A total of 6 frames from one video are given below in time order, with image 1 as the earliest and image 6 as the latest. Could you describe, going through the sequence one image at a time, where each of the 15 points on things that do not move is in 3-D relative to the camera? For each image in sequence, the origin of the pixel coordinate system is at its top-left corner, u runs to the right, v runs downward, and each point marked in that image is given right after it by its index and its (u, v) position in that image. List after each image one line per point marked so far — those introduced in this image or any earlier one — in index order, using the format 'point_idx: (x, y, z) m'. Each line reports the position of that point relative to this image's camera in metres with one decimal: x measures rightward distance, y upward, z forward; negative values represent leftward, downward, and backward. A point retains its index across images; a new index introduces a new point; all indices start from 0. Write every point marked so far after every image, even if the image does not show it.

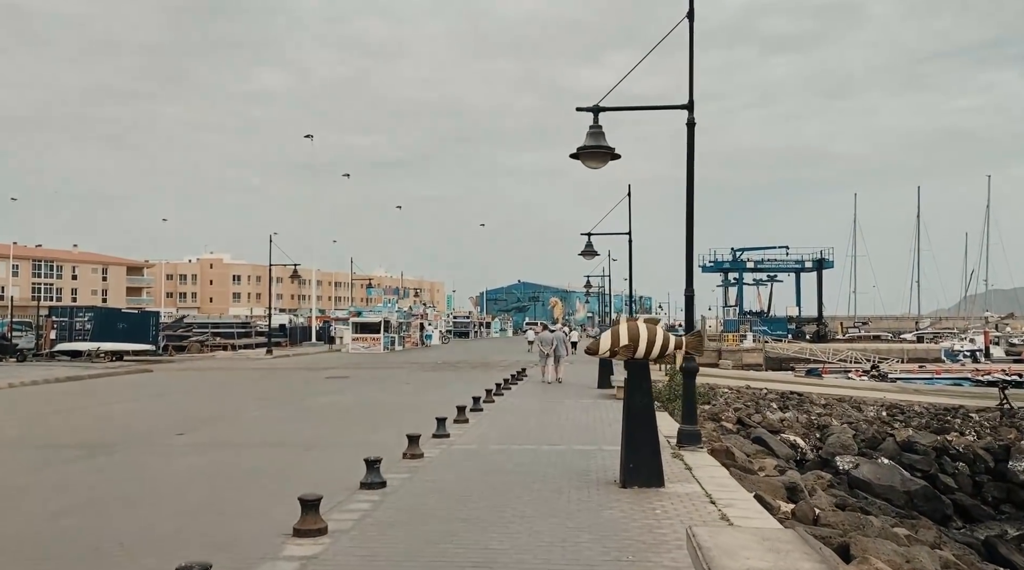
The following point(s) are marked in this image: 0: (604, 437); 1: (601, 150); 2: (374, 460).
0: (+1.5, -2.4, +14.5) m
1: (+1.2, +1.9, +13.0) m
2: (-1.5, -1.9, +9.9) m
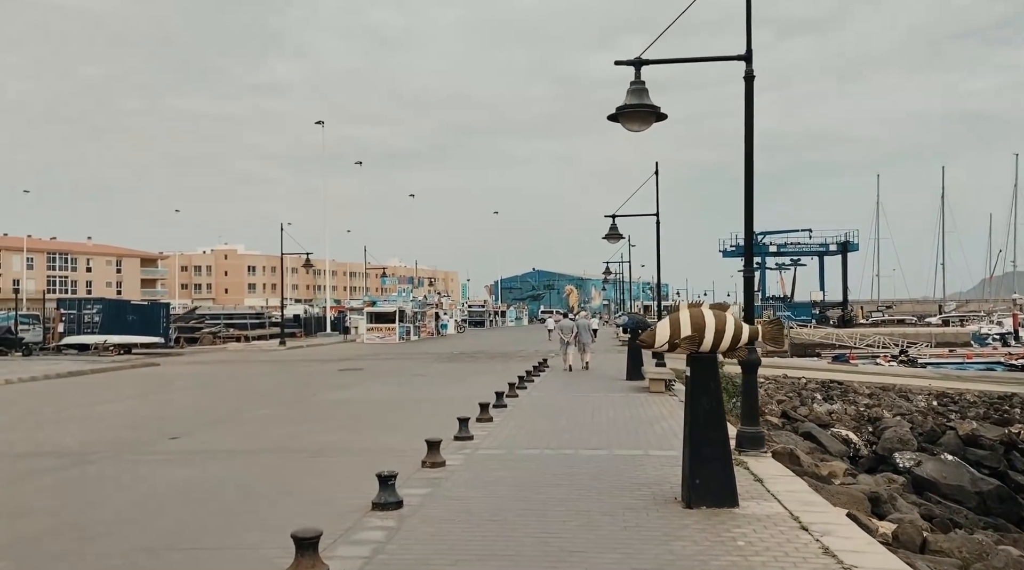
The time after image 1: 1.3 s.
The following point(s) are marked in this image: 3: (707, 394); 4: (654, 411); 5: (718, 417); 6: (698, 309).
0: (+2.0, -2.1, +12.8) m
1: (+1.6, +2.1, +11.3) m
2: (-1.1, -1.7, +8.2) m
3: (+1.7, -1.0, +8.2) m
4: (+2.6, -2.3, +16.6) m
5: (+1.8, -1.2, +8.1) m
6: (+1.7, -0.2, +8.4) m
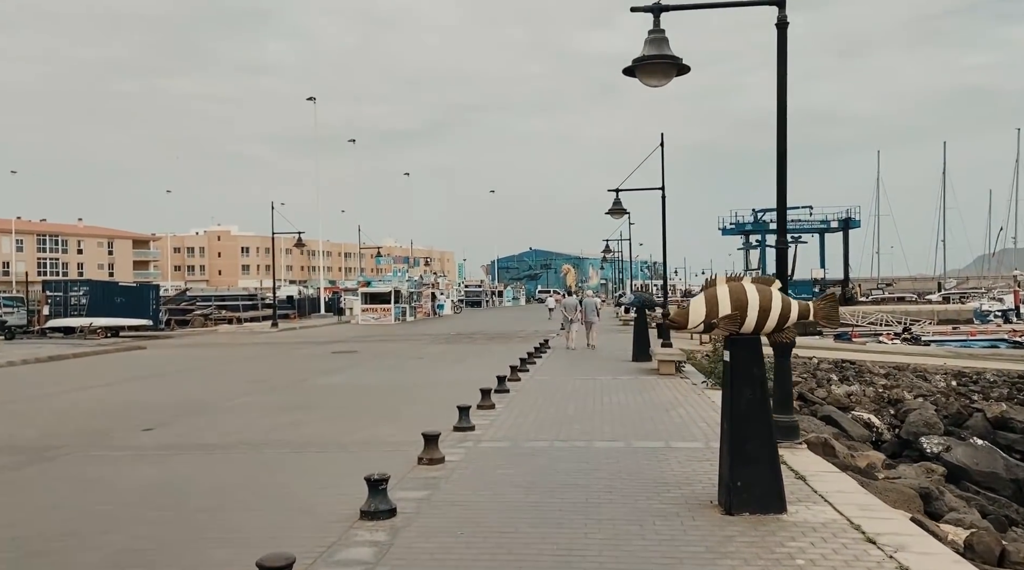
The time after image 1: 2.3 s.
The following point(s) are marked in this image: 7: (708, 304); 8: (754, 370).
0: (+2.0, -1.8, +11.7) m
1: (+1.7, +2.4, +10.0) m
2: (-1.0, -1.5, +7.1) m
3: (+1.8, -0.7, +7.0) m
4: (+2.6, -1.9, +15.5) m
5: (+1.9, -1.0, +7.0) m
6: (+1.8, 0.0, +7.2) m
7: (+1.5, -0.1, +7.1) m
8: (+1.8, -0.6, +7.0) m
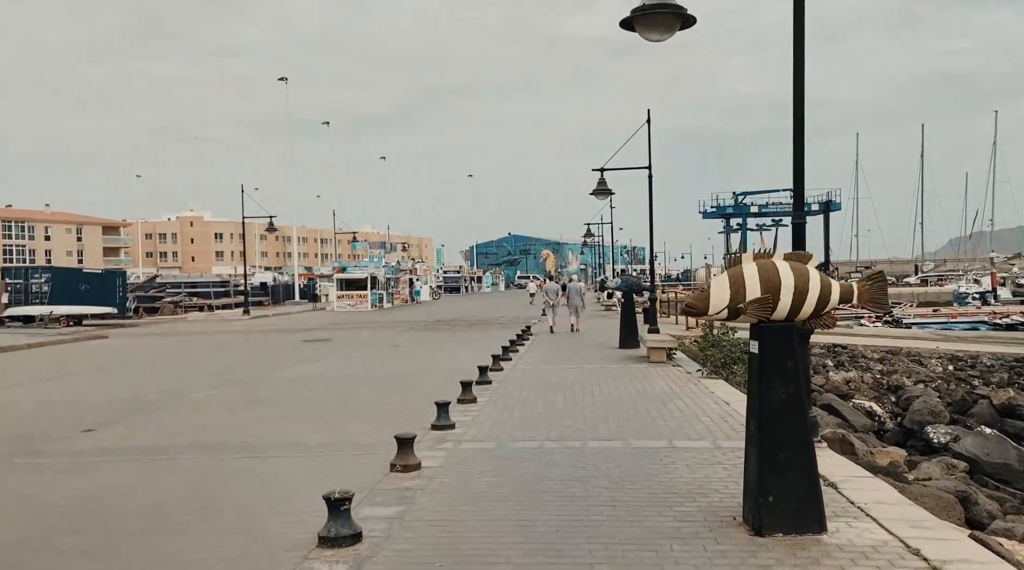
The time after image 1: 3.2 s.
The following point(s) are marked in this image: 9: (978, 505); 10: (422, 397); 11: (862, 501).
0: (+1.8, -1.6, +10.6) m
1: (+1.5, +2.6, +8.9) m
2: (-1.1, -1.4, +5.9) m
3: (+1.7, -0.6, +5.9) m
4: (+2.3, -1.6, +14.4) m
5: (+1.8, -0.8, +5.9) m
6: (+1.7, +0.2, +6.1) m
7: (+1.4, 0.0, +6.0) m
8: (+1.8, -0.5, +5.9) m
9: (+4.3, -2.0, +8.4) m
10: (-1.3, -1.6, +13.5) m
11: (+2.5, -1.6, +6.7) m
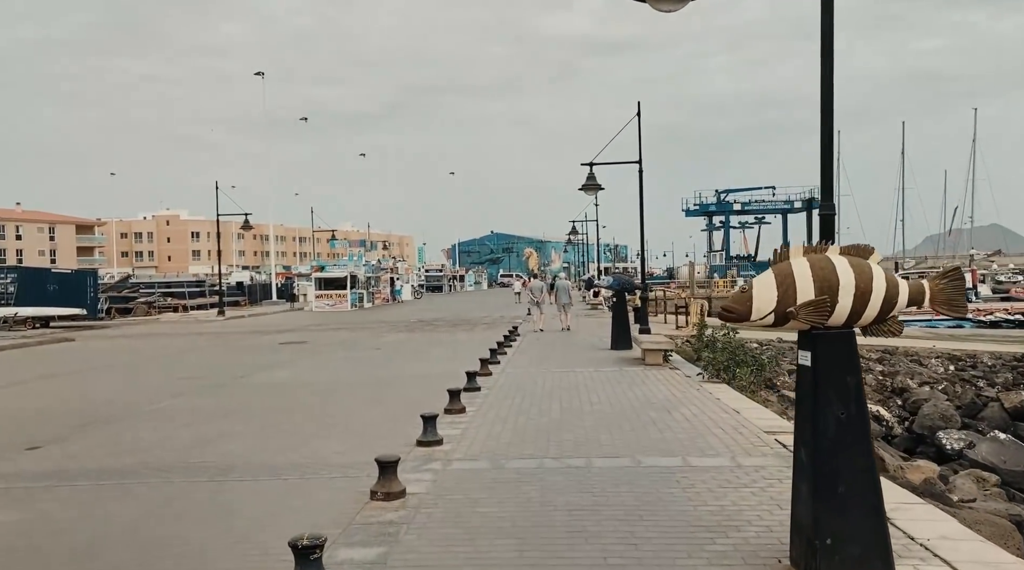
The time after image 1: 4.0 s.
0: (+1.8, -1.6, +9.6) m
1: (+1.4, +2.6, +7.9) m
2: (-1.1, -1.4, +4.9) m
3: (+1.8, -0.6, +4.9) m
4: (+2.2, -1.6, +13.4) m
5: (+1.8, -0.8, +4.9) m
6: (+1.7, +0.2, +5.1) m
7: (+1.5, 0.0, +5.0) m
8: (+1.8, -0.5, +4.9) m
9: (+4.2, -2.0, +7.5) m
10: (-1.4, -1.6, +12.4) m
11: (+2.6, -1.6, +5.7) m
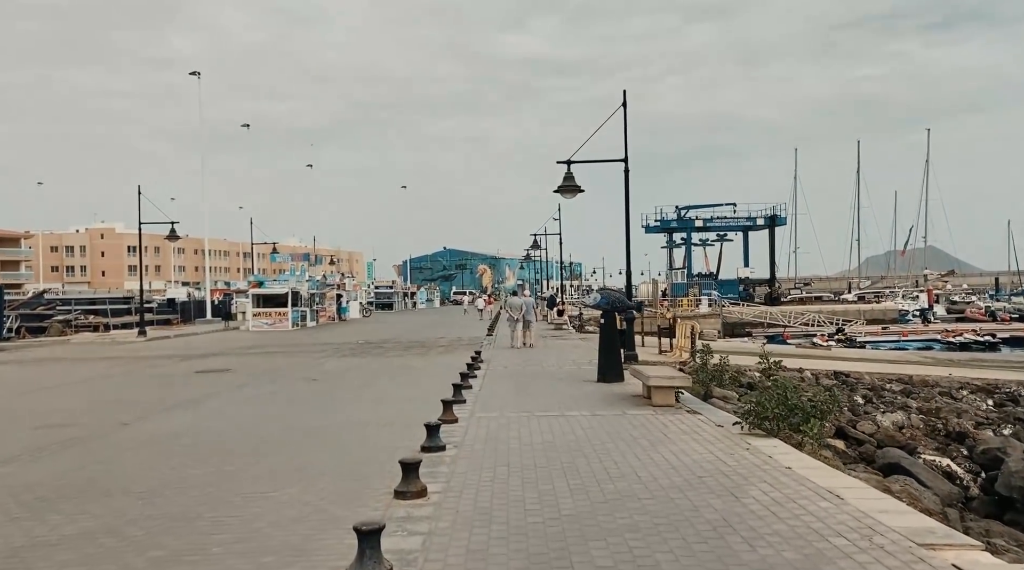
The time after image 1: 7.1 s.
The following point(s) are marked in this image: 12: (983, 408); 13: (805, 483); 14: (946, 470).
0: (+1.8, -1.7, +5.8) m
1: (+1.5, +2.6, +4.1) m
2: (-0.8, -1.4, +0.9) m
3: (+2.0, -0.6, +1.1) m
4: (+2.0, -1.8, +9.6) m
5: (+2.1, -0.8, +1.1) m
6: (+1.9, +0.1, +1.3) m
7: (+1.7, 0.0, +1.2) m
8: (+2.0, -0.5, +1.1) m
9: (+4.3, -2.1, +3.8) m
10: (-1.6, -1.8, +8.4) m
11: (+2.7, -1.6, +1.9) m
12: (+9.5, -2.5, +18.5) m
13: (+2.5, -1.7, +8.0) m
14: (+6.3, -2.7, +13.4) m
